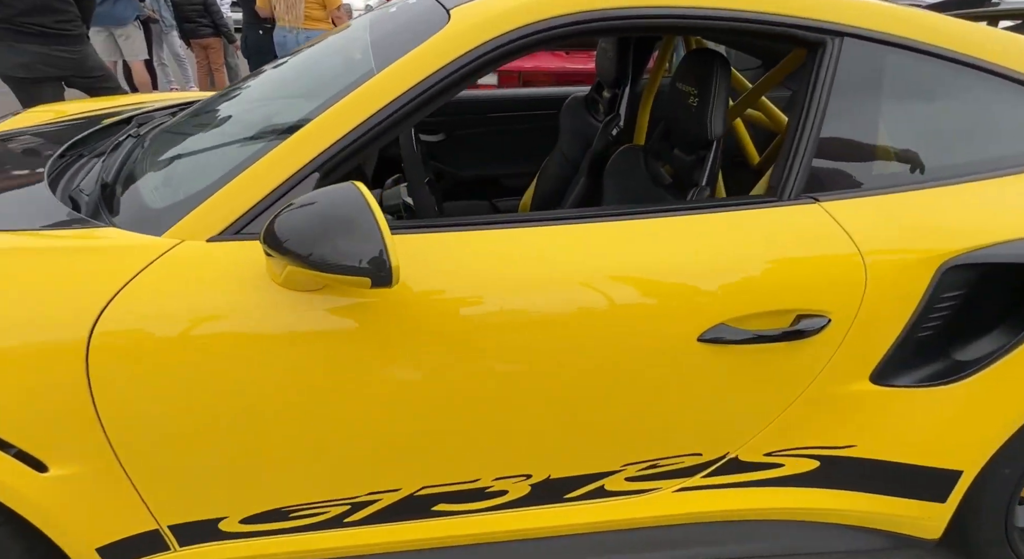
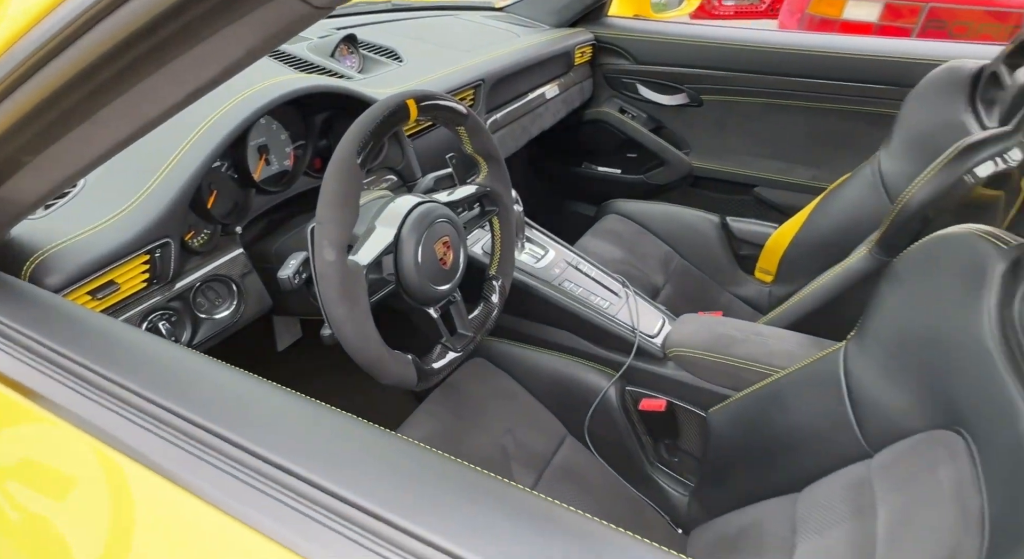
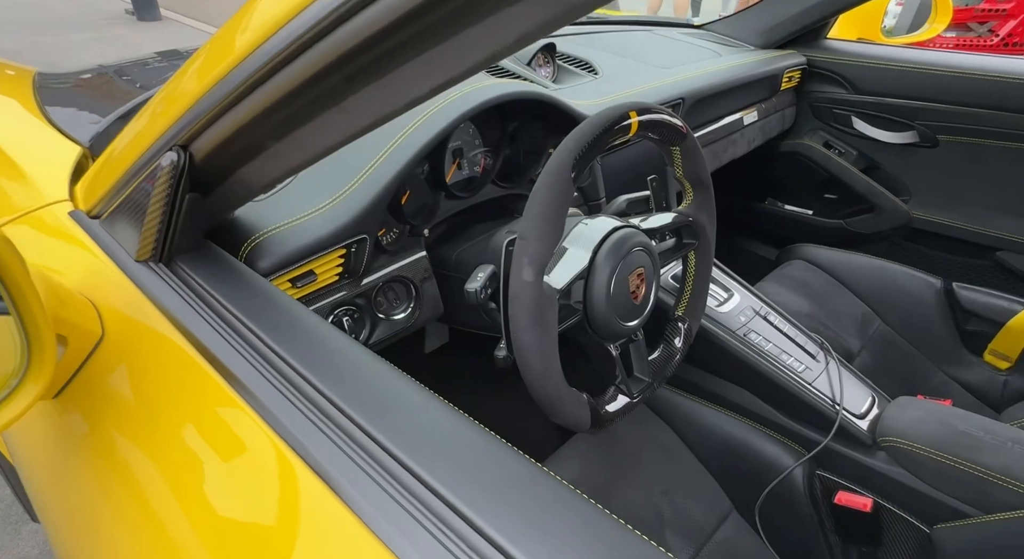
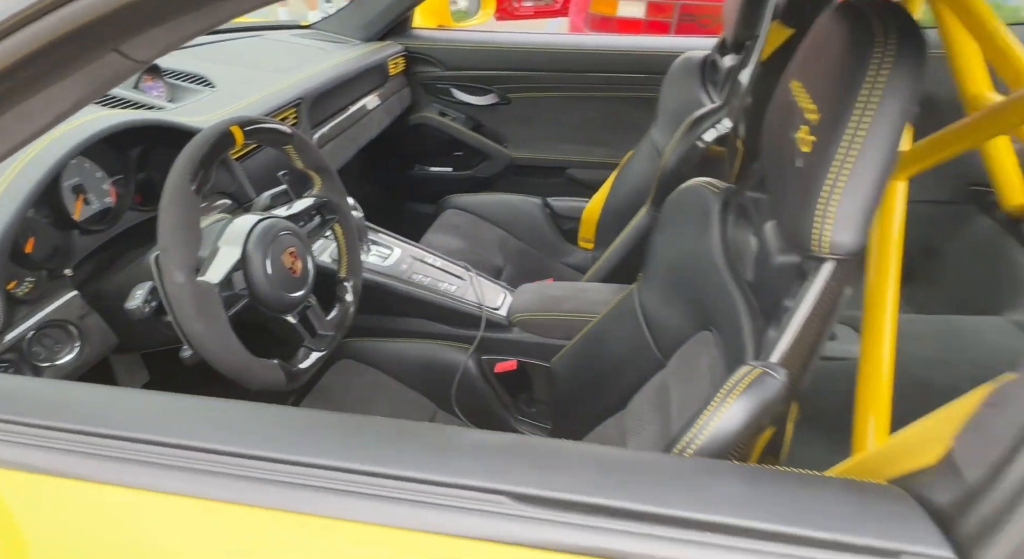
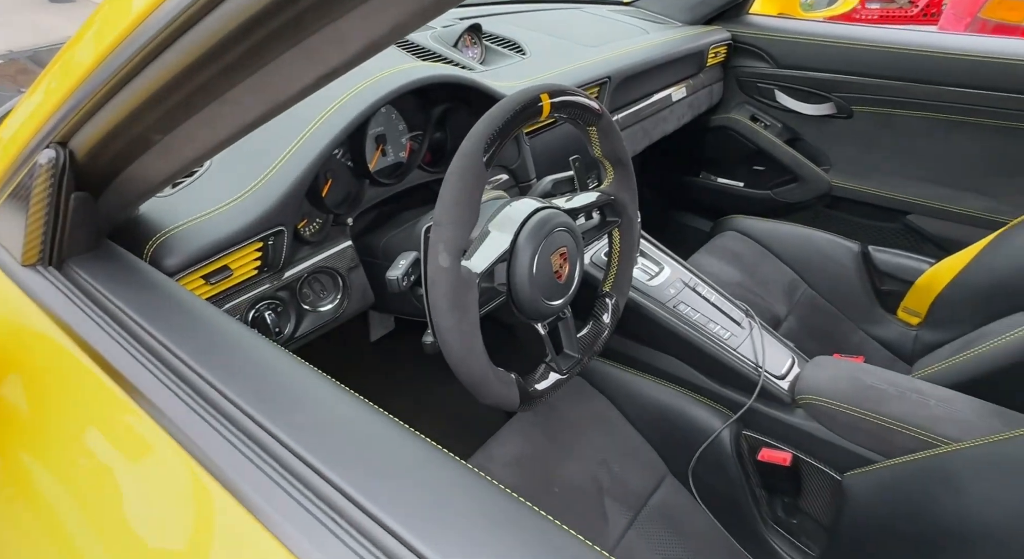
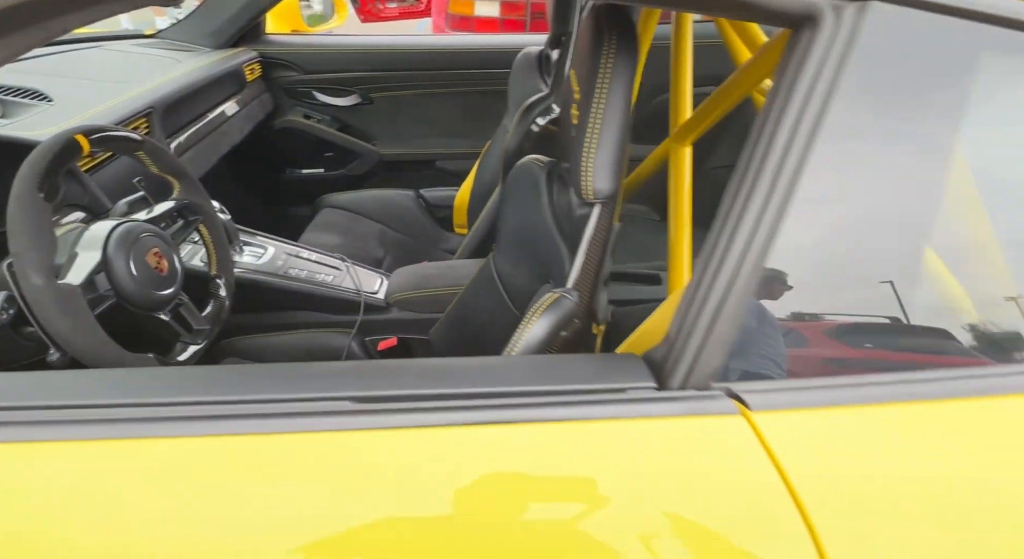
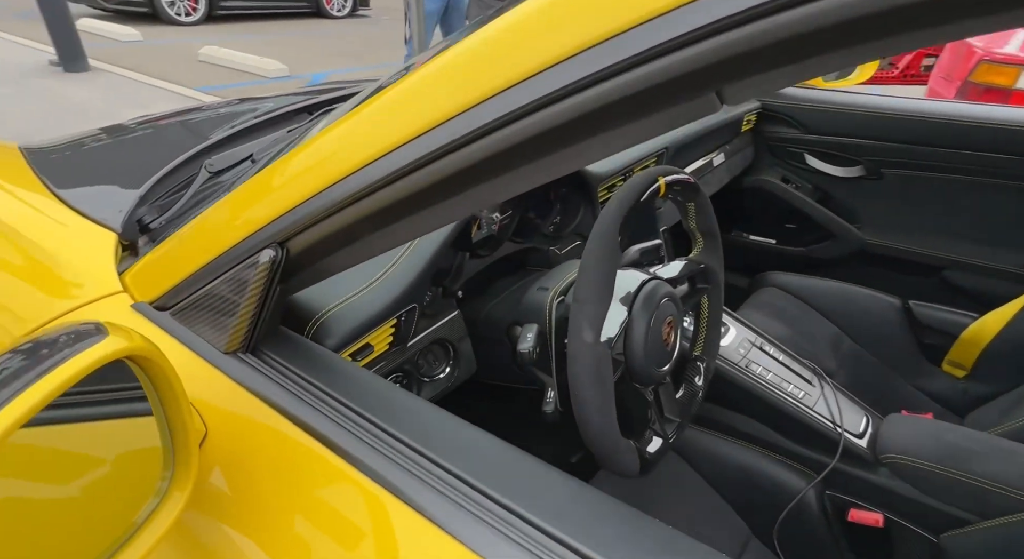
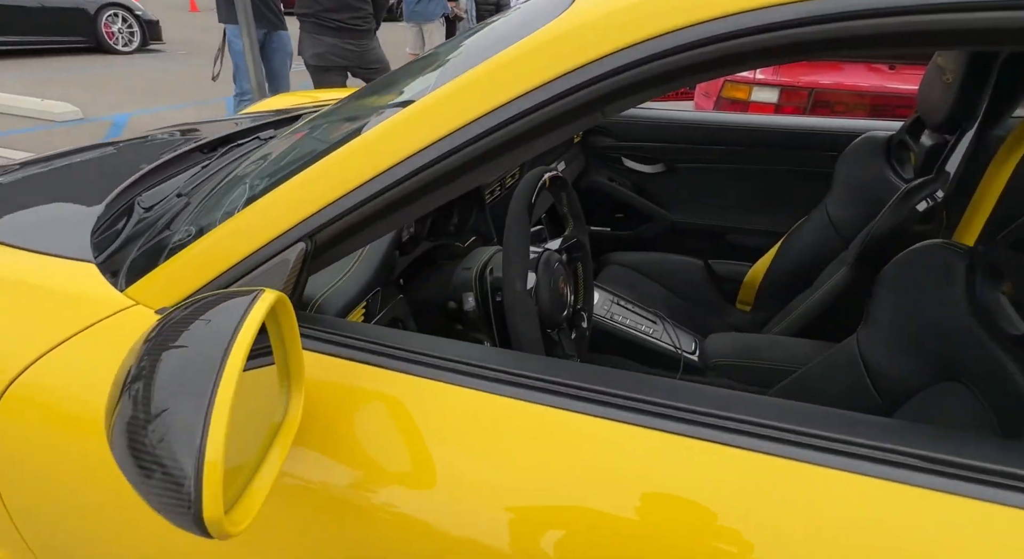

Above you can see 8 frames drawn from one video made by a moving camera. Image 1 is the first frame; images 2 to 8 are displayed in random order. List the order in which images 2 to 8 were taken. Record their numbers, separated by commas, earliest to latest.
8, 7, 3, 5, 2, 4, 6
